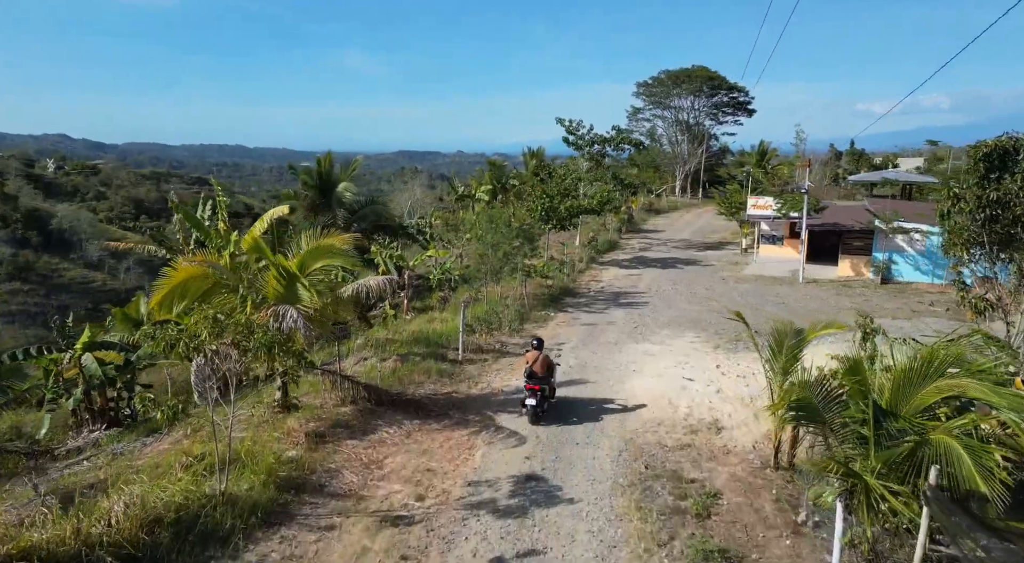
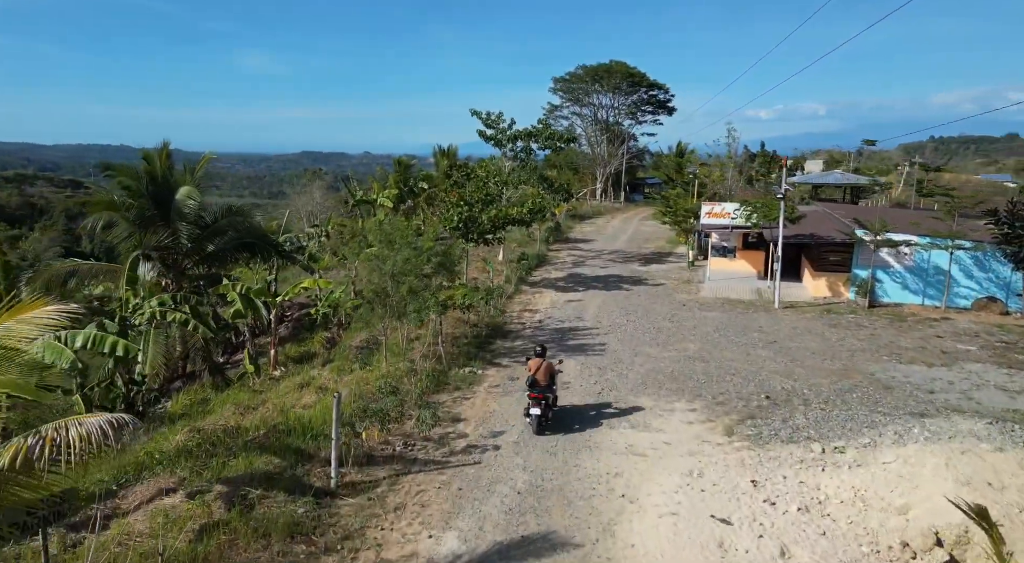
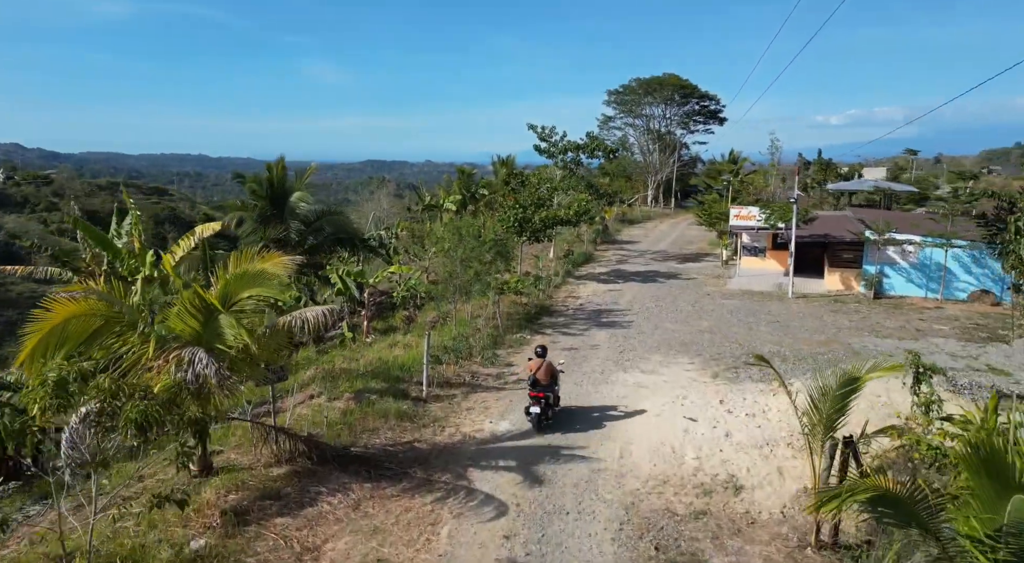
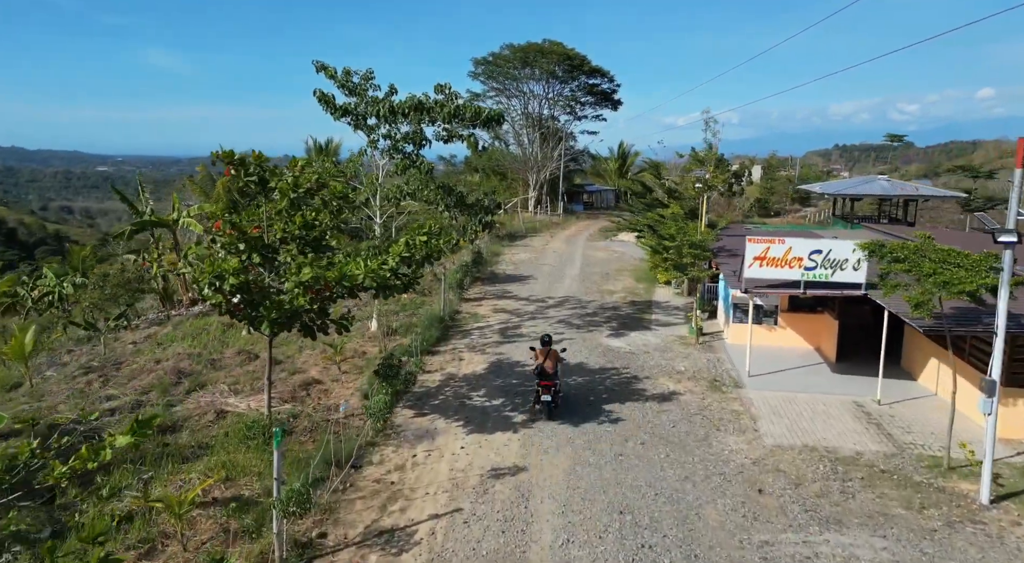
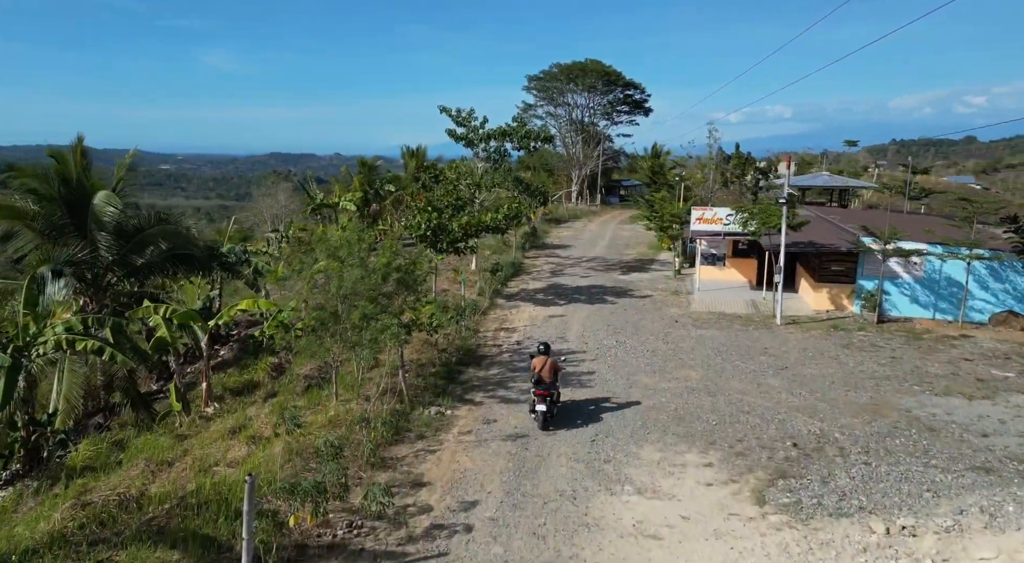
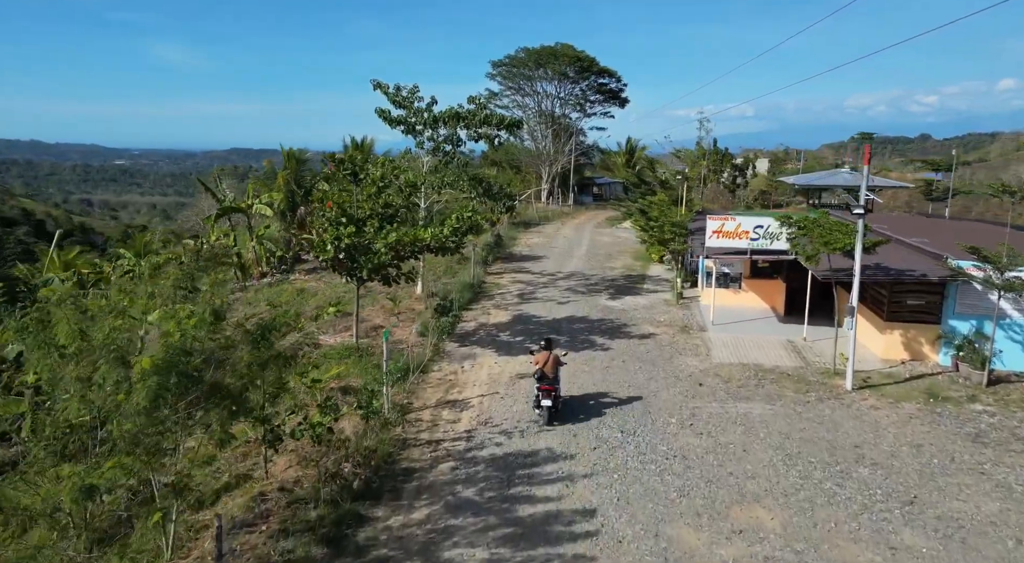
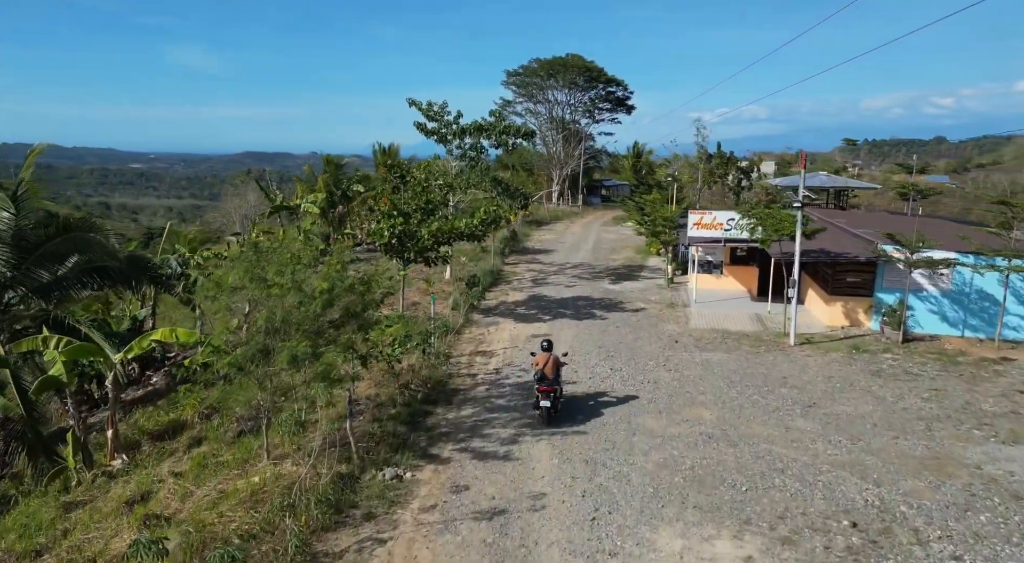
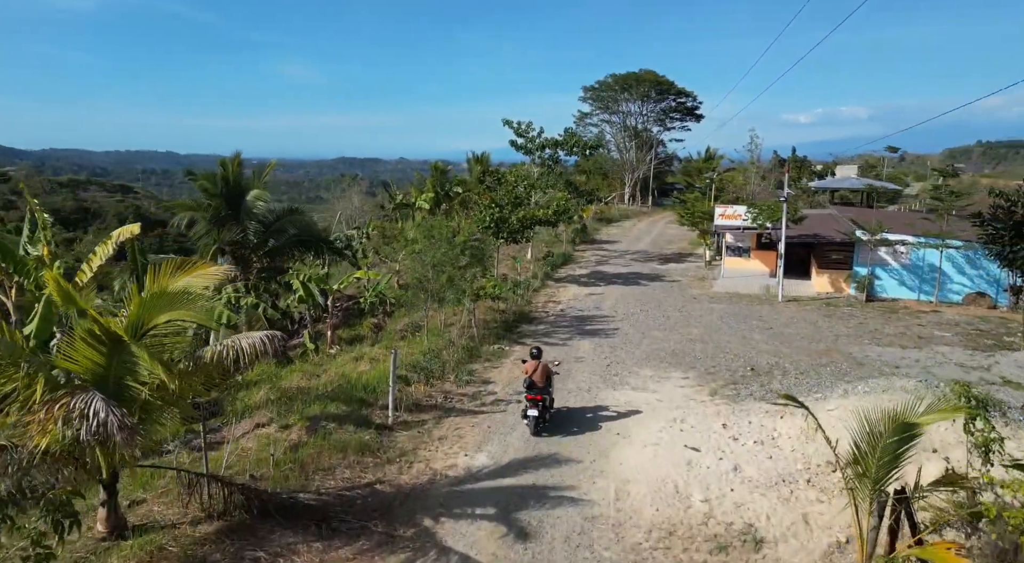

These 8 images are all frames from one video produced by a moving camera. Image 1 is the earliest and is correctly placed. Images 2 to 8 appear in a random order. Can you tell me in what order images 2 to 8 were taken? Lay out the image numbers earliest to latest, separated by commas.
3, 8, 2, 5, 7, 6, 4
